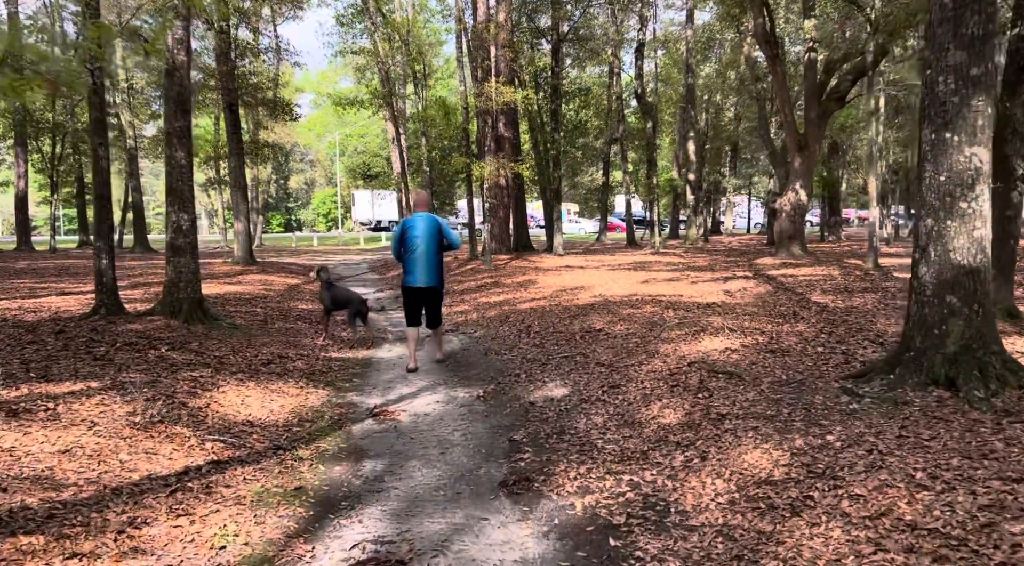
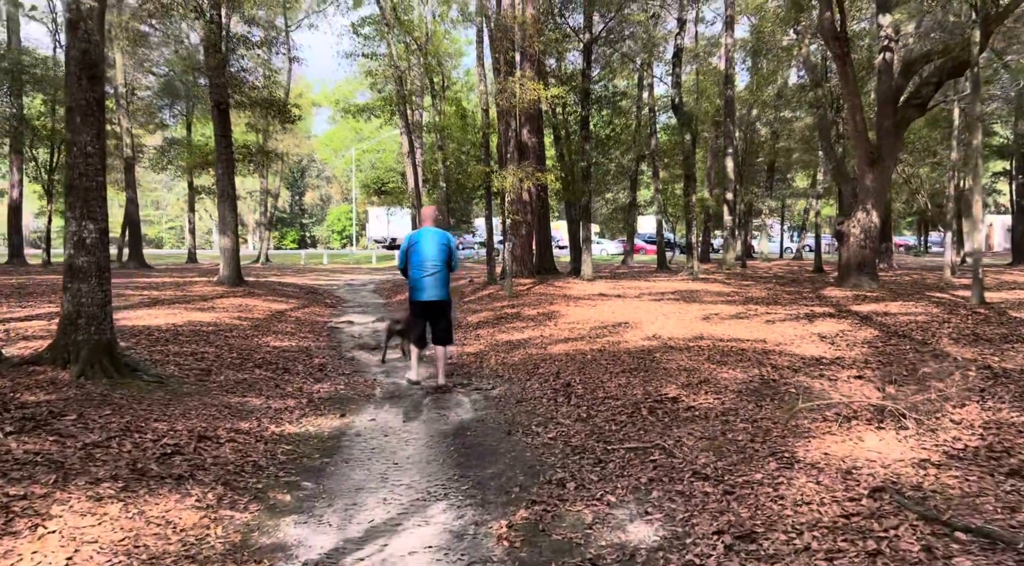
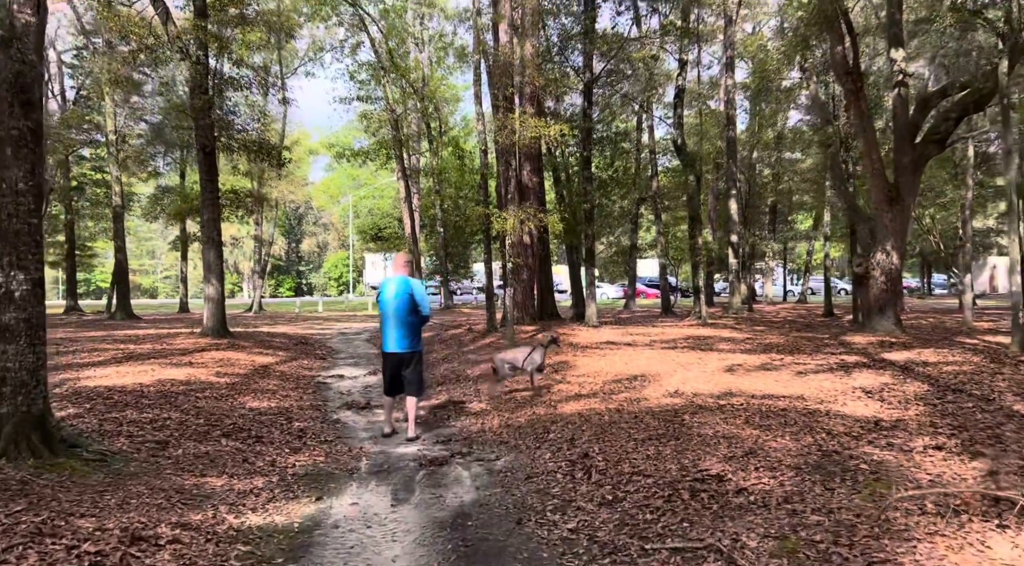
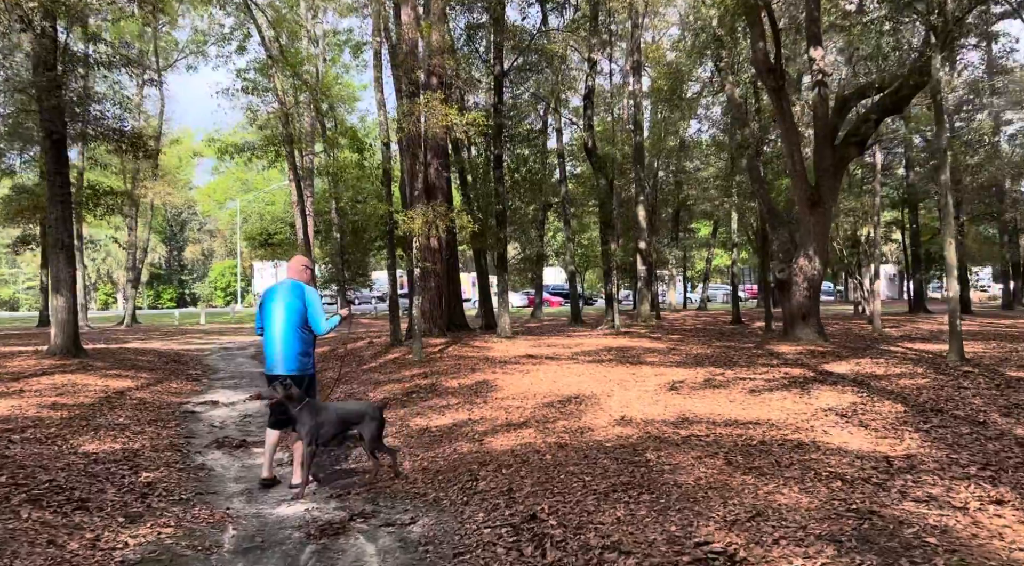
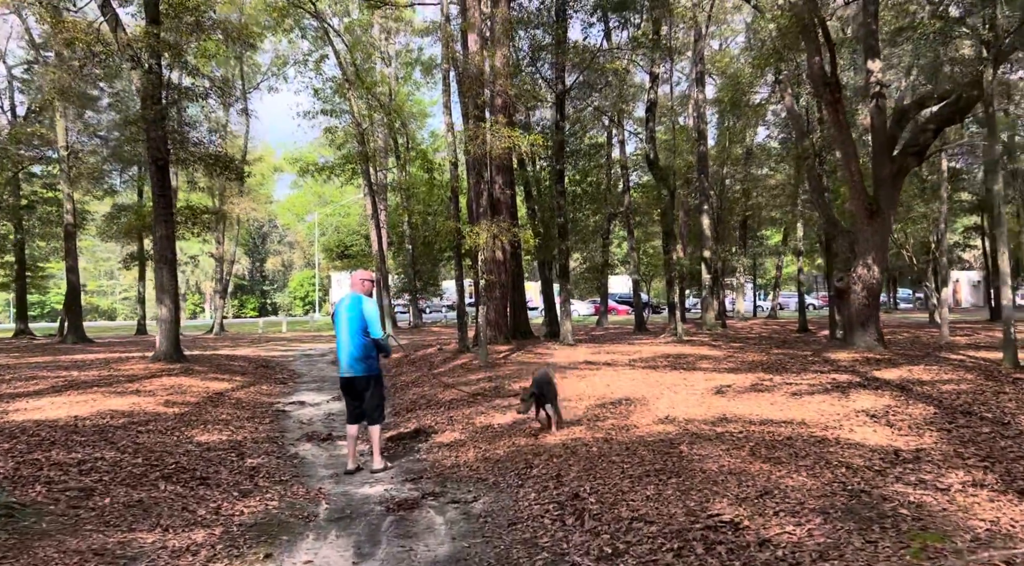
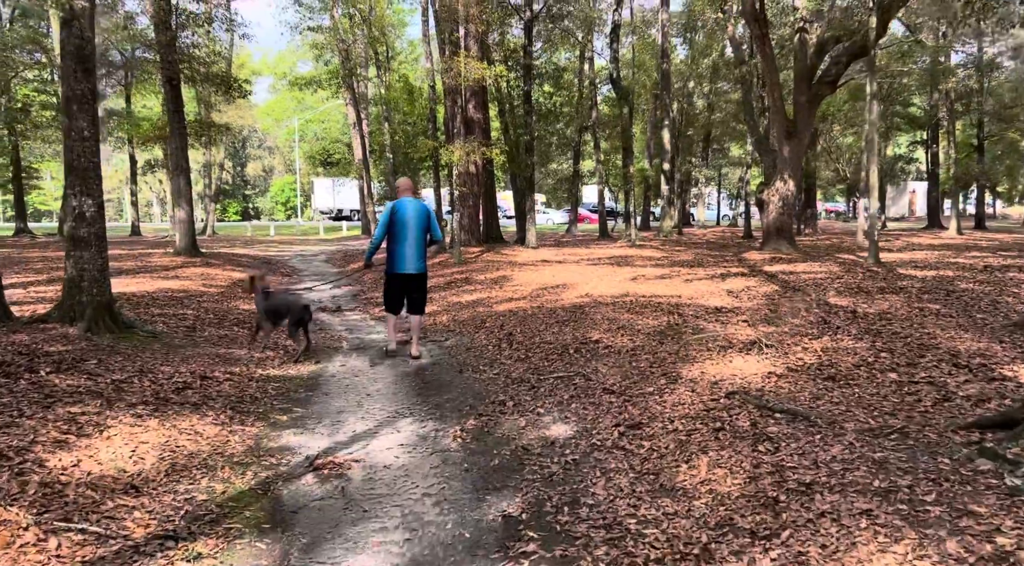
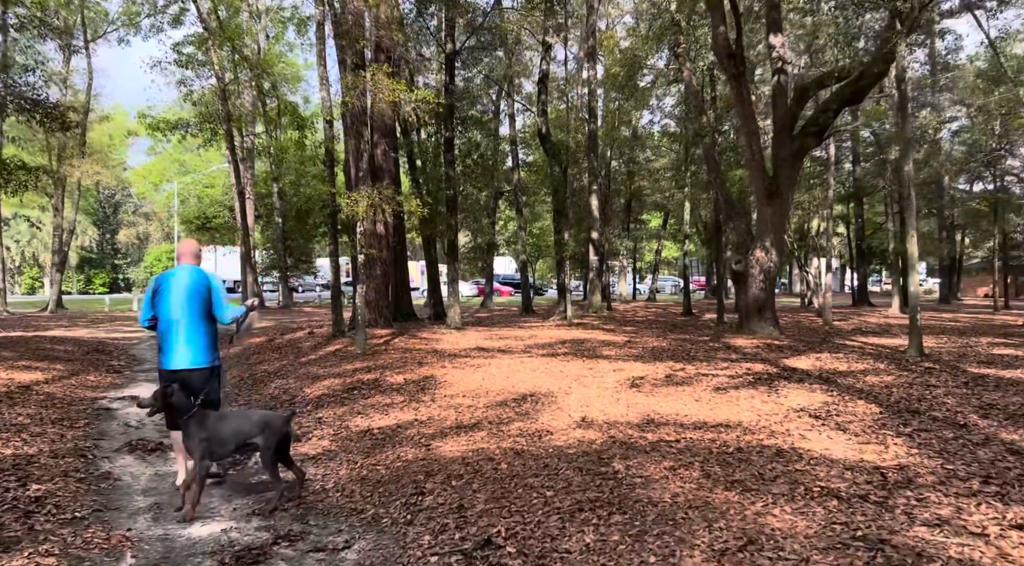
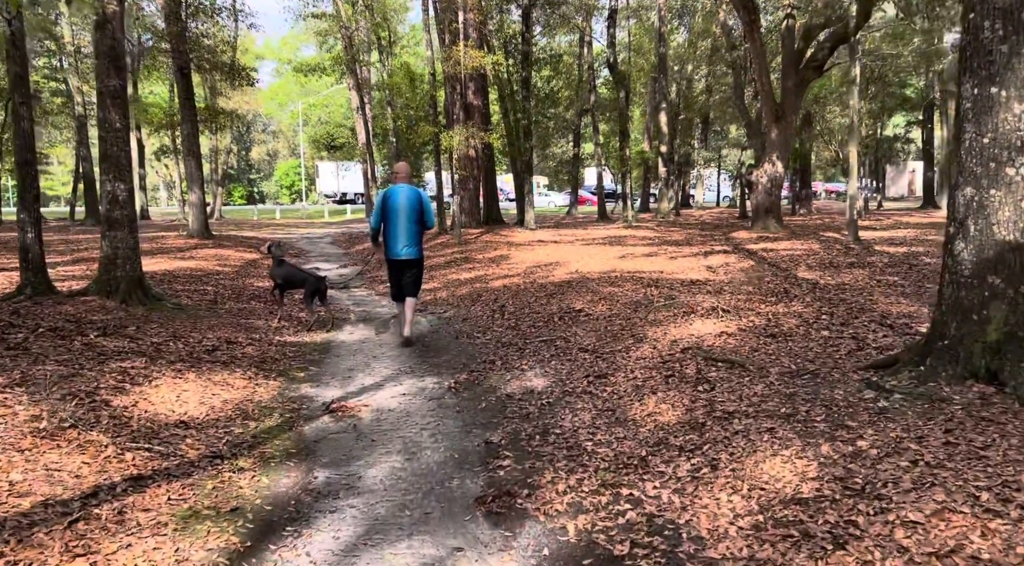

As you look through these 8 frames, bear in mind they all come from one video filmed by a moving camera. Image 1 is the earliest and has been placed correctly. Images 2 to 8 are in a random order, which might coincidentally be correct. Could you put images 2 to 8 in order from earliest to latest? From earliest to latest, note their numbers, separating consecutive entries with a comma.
8, 6, 2, 3, 5, 4, 7
